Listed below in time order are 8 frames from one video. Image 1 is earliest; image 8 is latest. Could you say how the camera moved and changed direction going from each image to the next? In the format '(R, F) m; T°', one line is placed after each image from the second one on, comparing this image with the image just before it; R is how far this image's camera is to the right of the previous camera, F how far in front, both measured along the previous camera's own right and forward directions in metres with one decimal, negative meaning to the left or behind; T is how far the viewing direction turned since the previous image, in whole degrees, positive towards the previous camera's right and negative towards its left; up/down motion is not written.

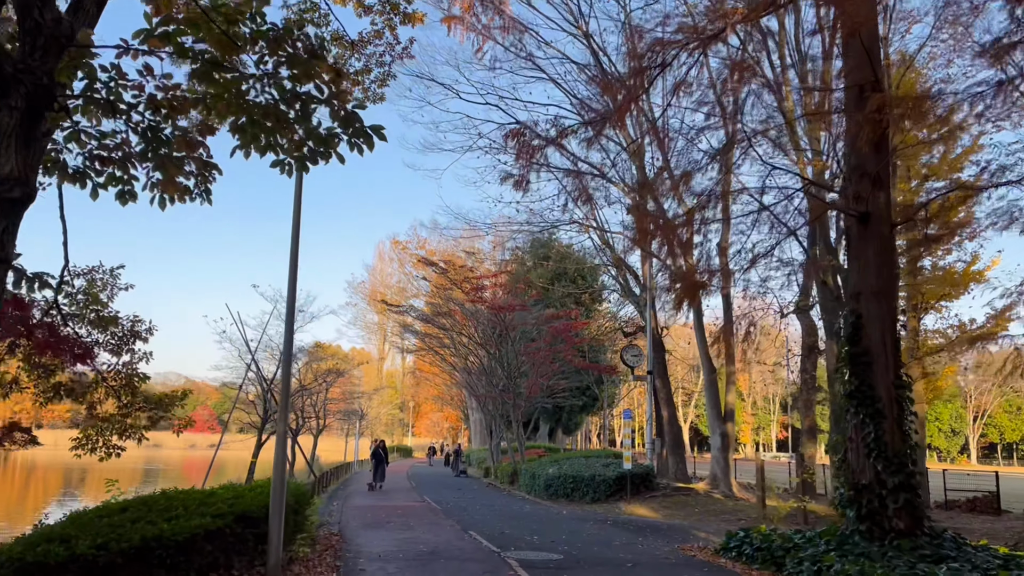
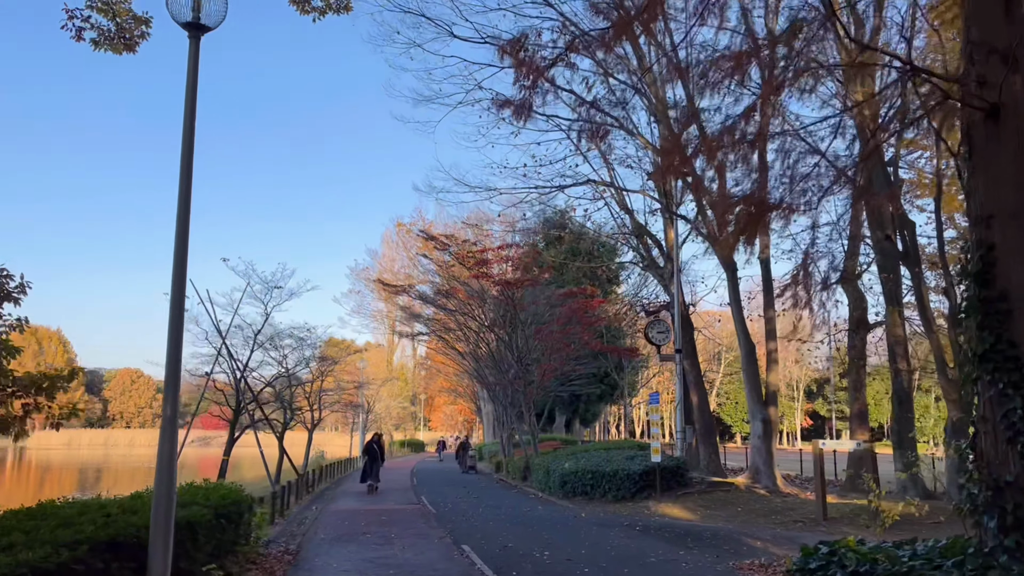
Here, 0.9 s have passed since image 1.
(+0.2, +2.6) m; -1°
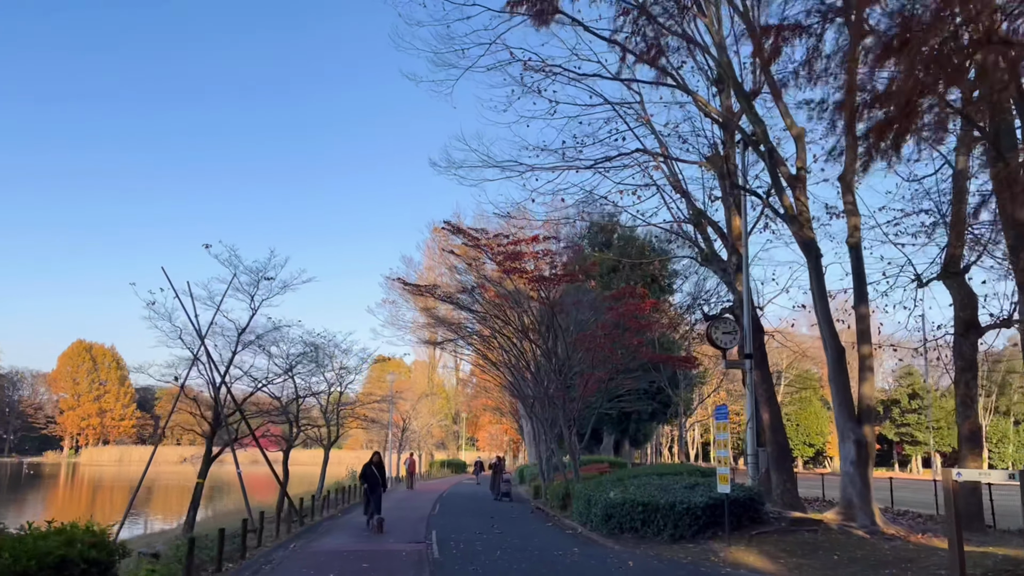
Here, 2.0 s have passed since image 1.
(+0.3, +3.1) m; -4°
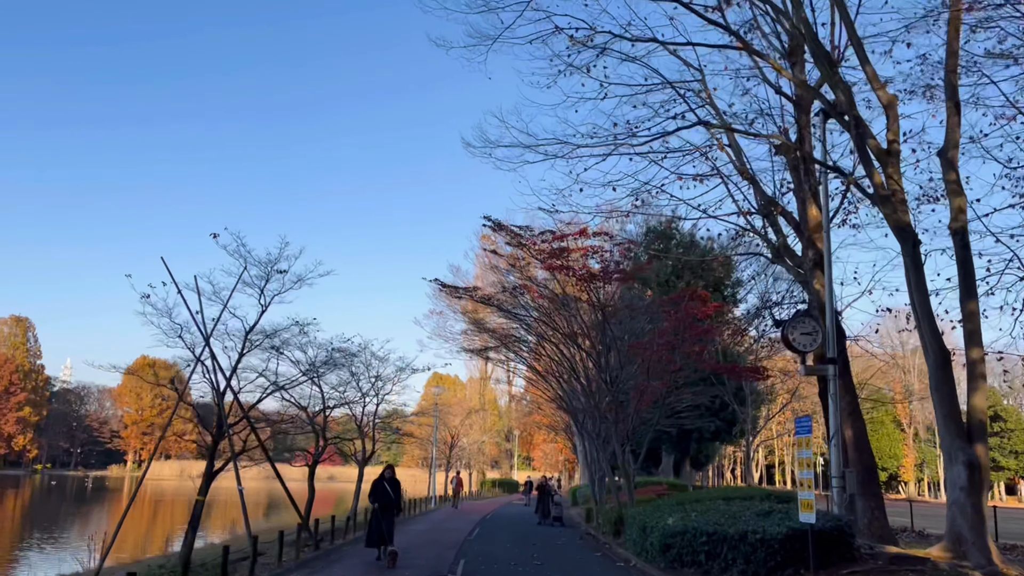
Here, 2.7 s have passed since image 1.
(+0.2, +1.9) m; -4°
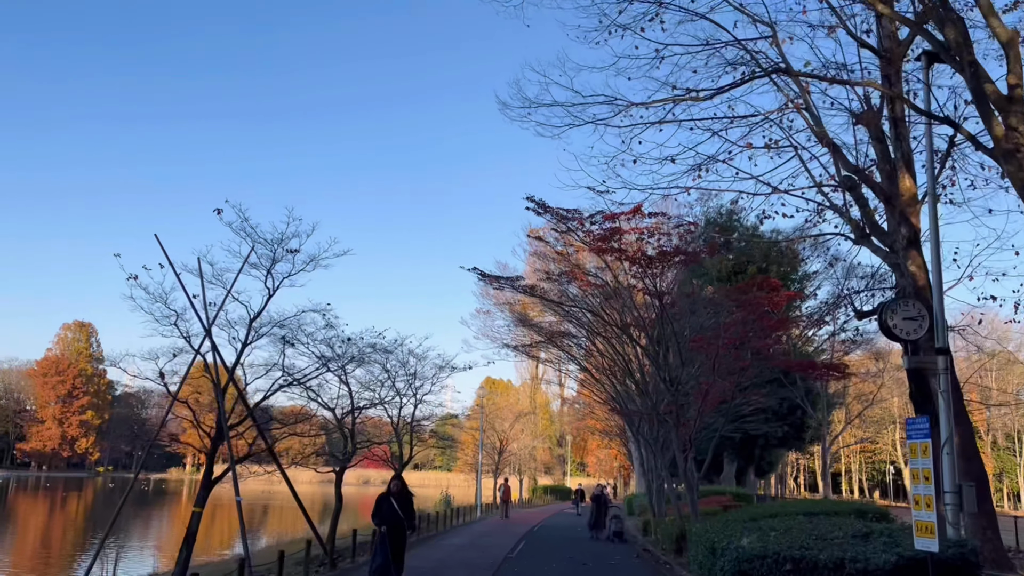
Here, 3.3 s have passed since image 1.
(+0.1, +1.9) m; -4°
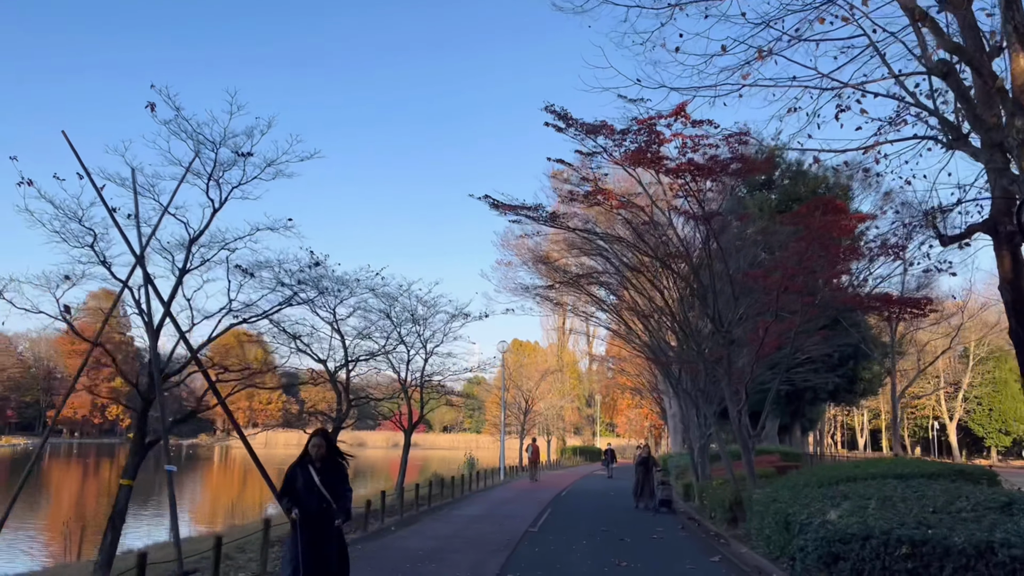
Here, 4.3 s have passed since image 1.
(+0.1, +2.6) m; -2°
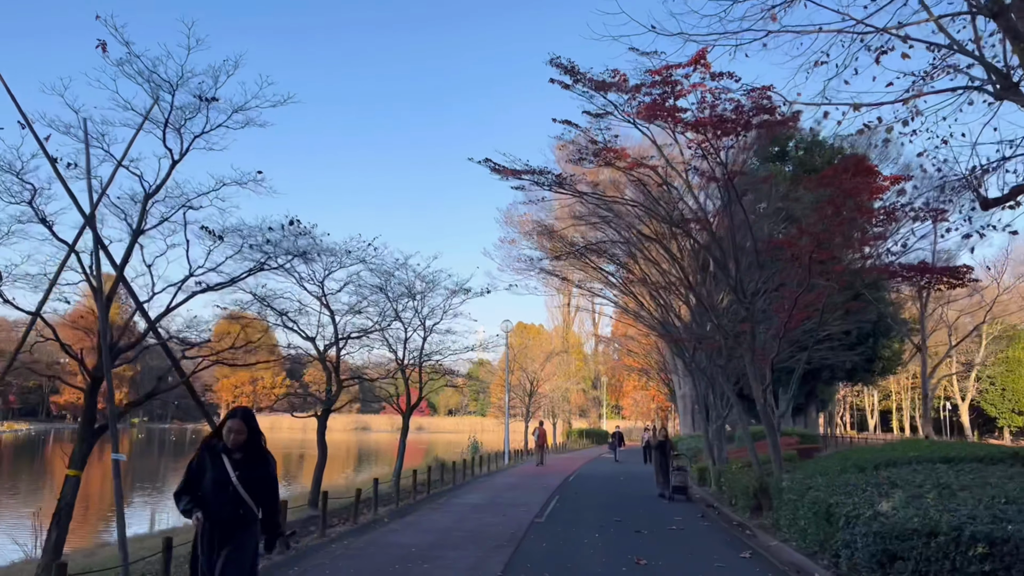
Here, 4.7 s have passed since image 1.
(0.0, +1.1) m; 0°
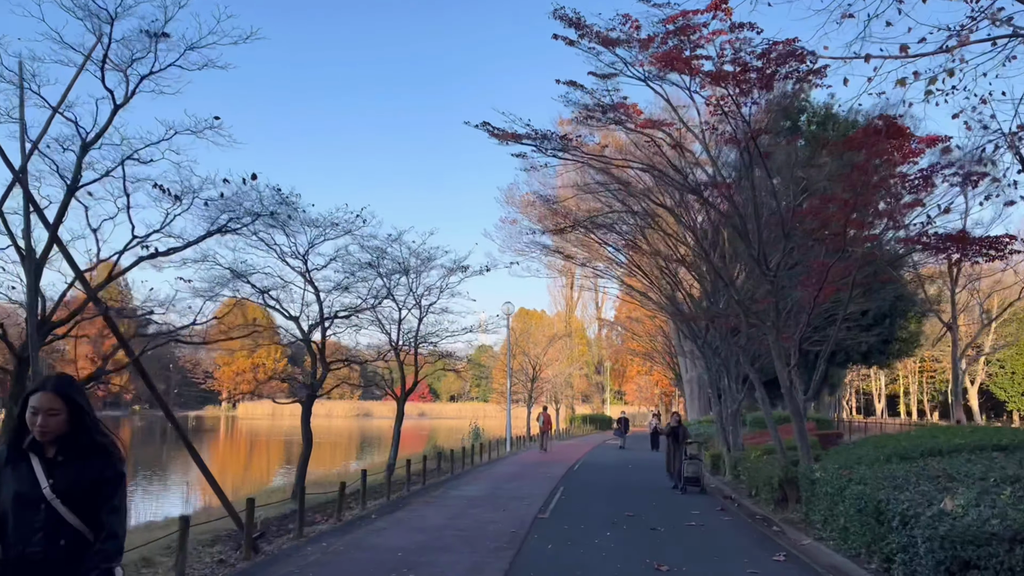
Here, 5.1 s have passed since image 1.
(0.0, +1.1) m; 0°
